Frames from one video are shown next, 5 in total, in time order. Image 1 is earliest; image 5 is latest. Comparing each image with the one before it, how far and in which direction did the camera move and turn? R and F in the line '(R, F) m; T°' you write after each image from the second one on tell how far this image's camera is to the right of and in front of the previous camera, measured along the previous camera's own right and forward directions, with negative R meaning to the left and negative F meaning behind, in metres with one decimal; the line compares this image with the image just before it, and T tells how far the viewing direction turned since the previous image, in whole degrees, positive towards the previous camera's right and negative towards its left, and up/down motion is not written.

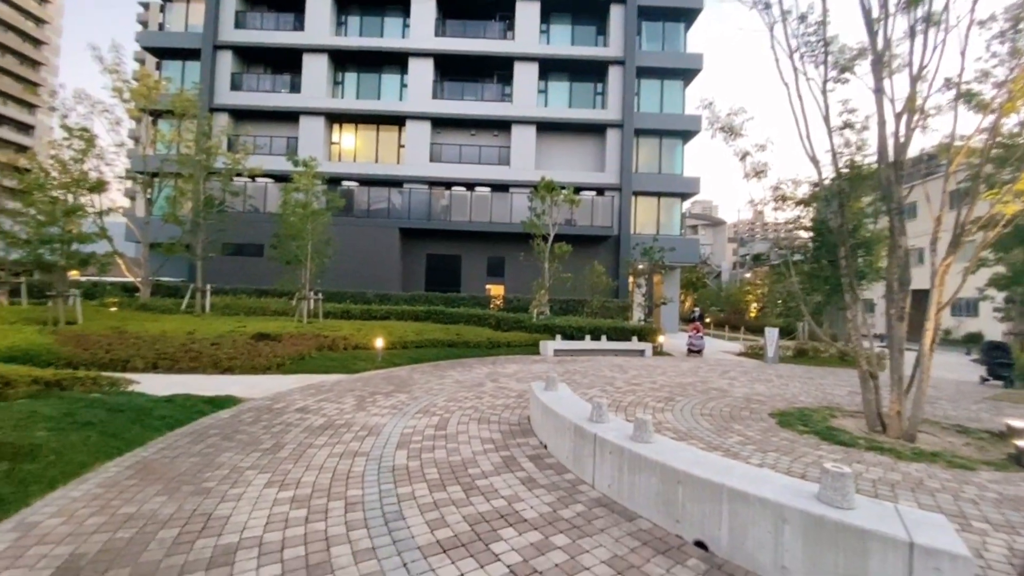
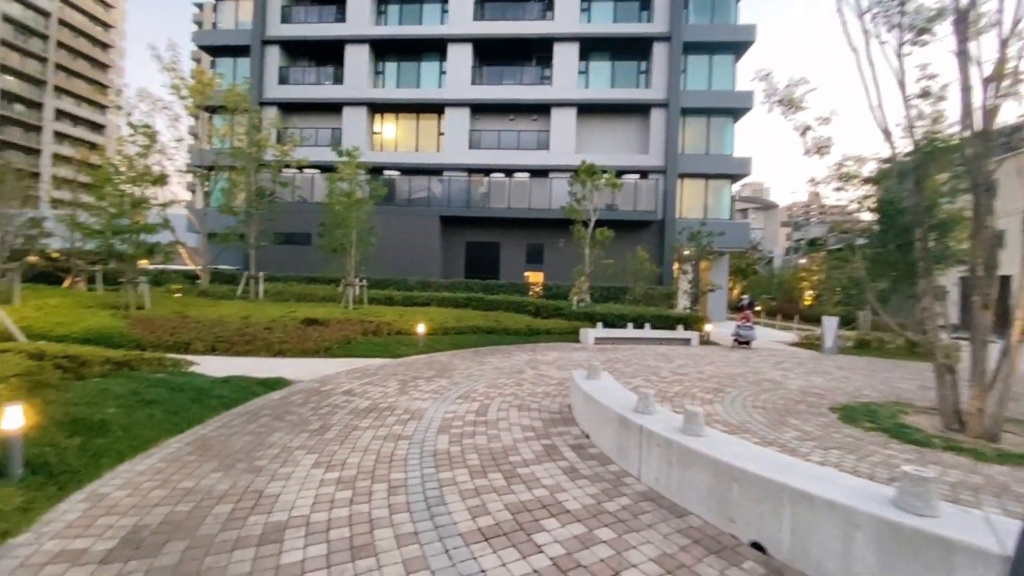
(0.0, +0.1) m; -5°
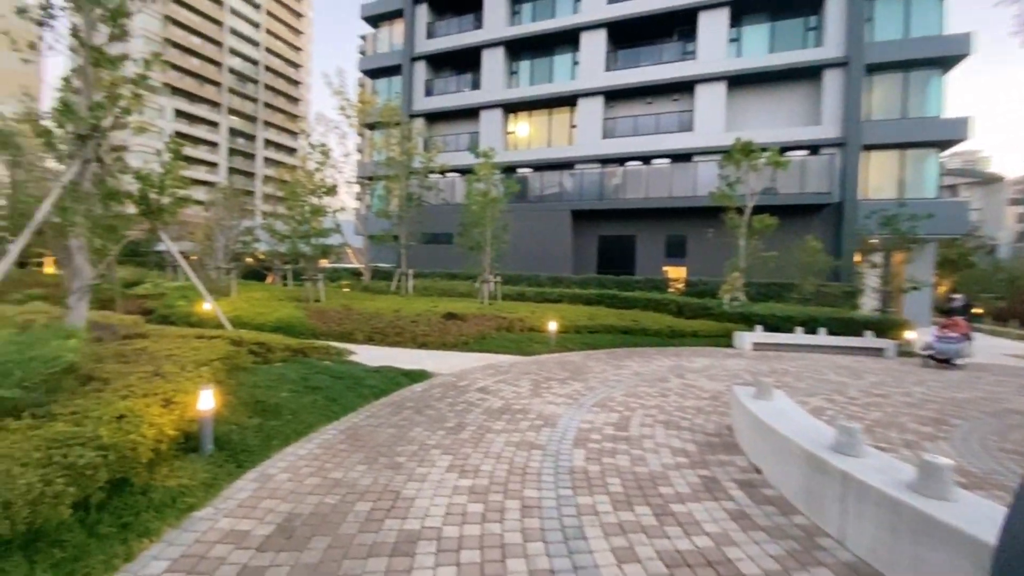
(-0.1, +0.5) m; -17°
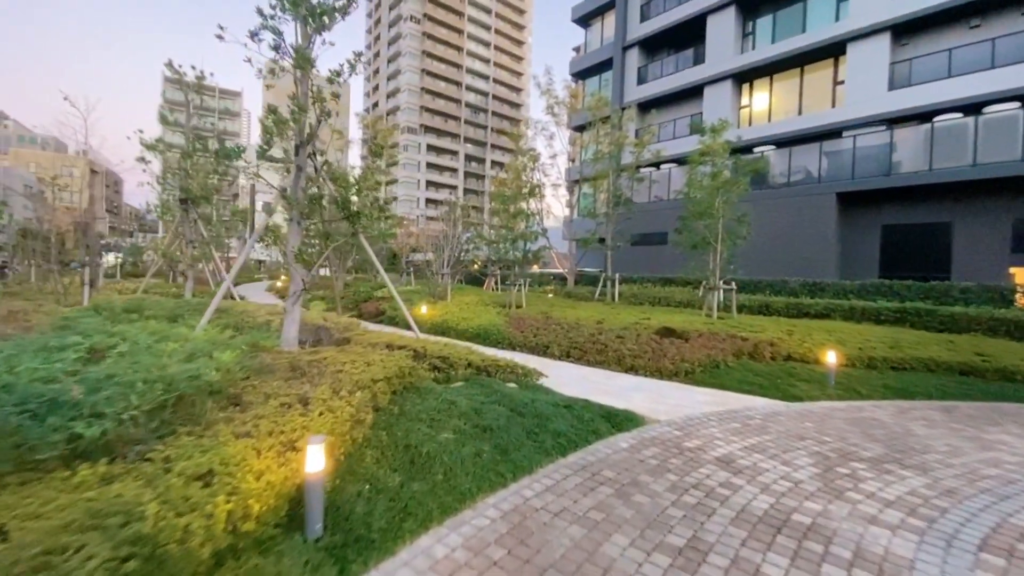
(-0.4, +1.9) m; -27°
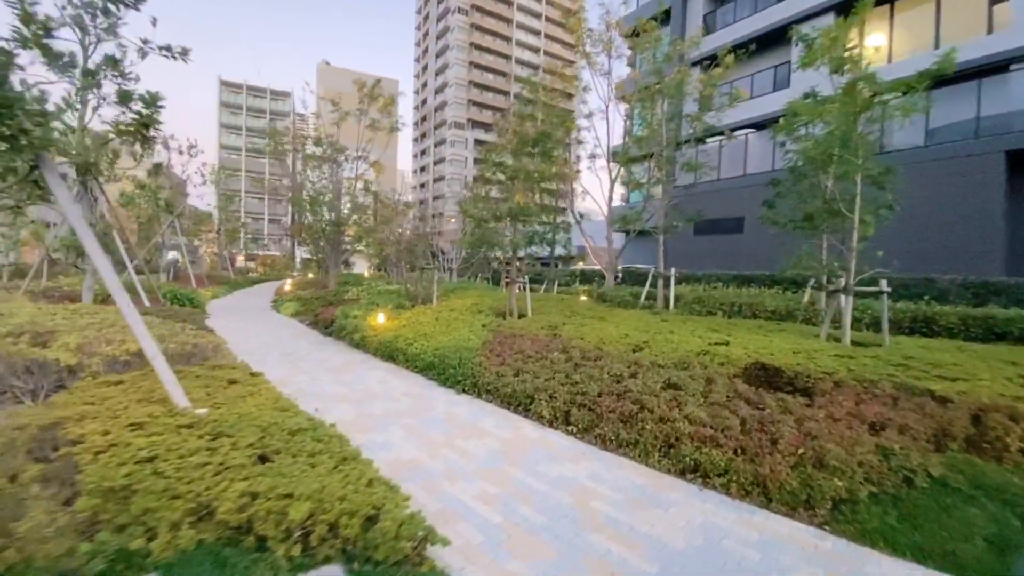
(+1.1, +3.9) m; -7°
